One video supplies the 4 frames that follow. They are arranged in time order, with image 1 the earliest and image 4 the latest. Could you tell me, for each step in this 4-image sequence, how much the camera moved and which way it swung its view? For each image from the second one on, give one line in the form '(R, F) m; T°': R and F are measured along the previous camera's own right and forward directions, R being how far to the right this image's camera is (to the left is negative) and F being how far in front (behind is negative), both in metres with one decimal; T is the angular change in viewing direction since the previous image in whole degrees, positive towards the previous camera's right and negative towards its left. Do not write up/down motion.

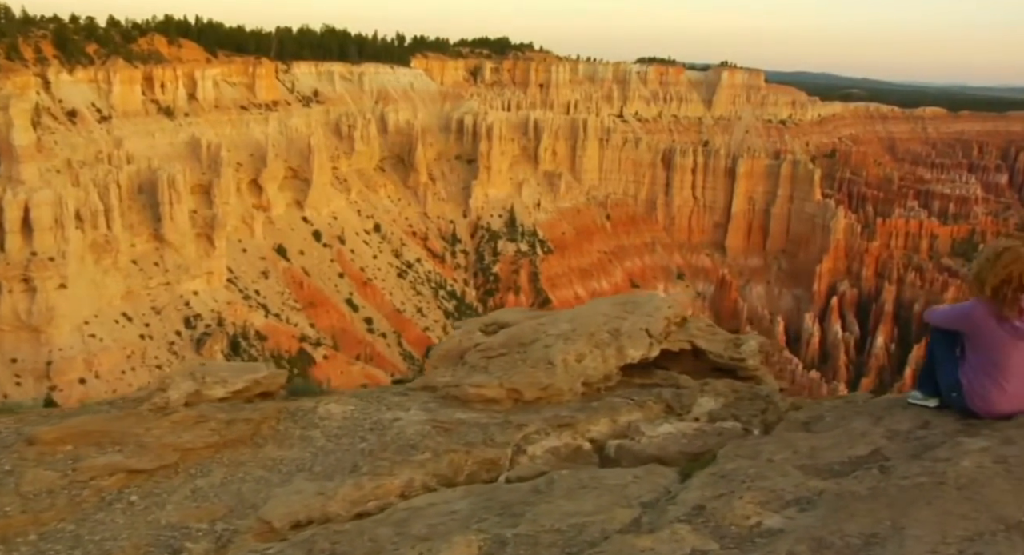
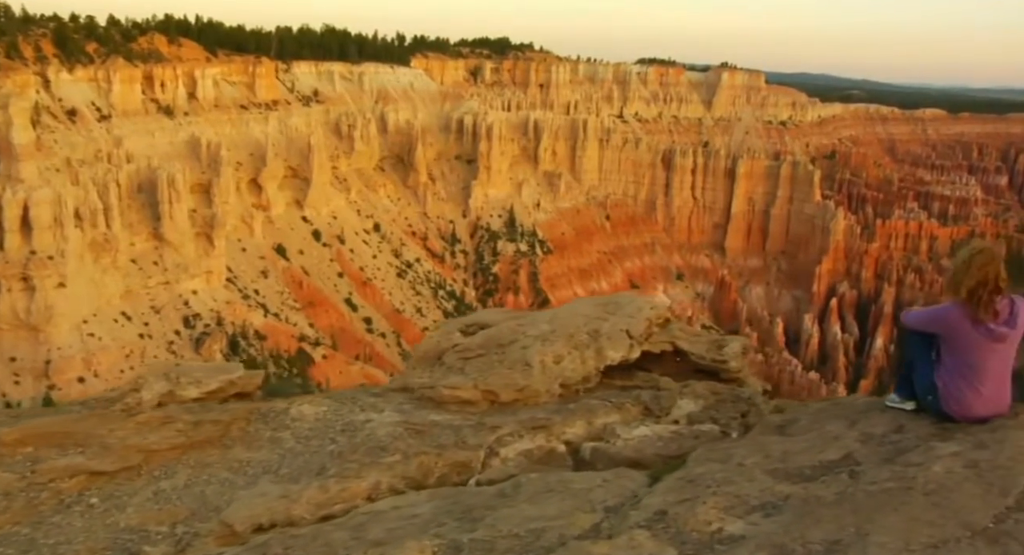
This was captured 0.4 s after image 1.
(+0.2, +0.1) m; 0°
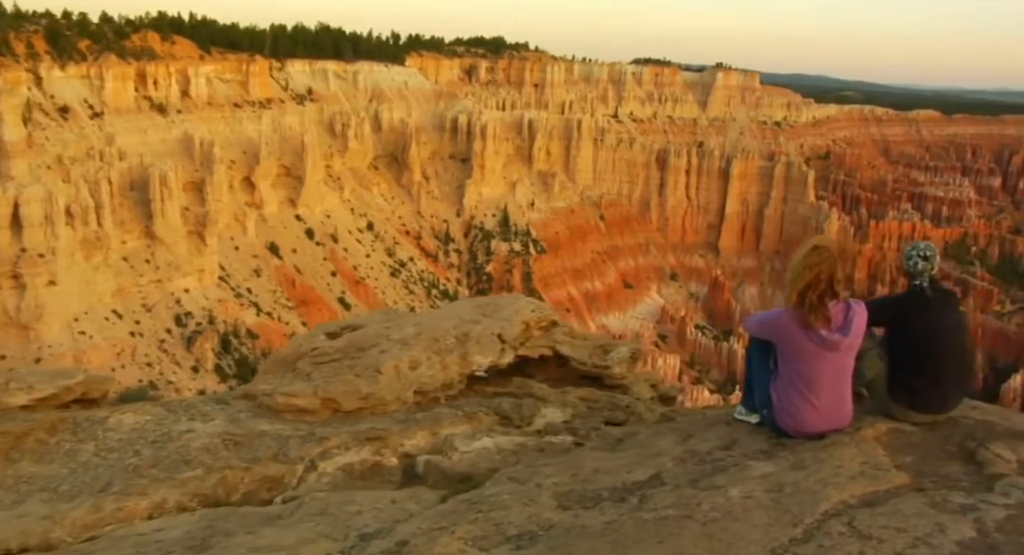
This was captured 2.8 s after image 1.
(+1.3, +0.5) m; 0°
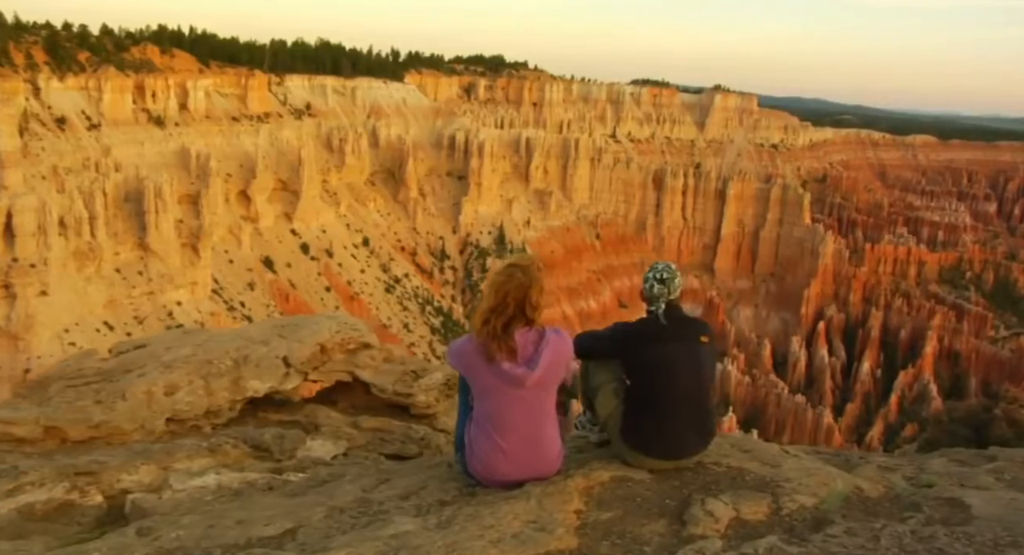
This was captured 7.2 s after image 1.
(+1.9, +0.7) m; 0°
